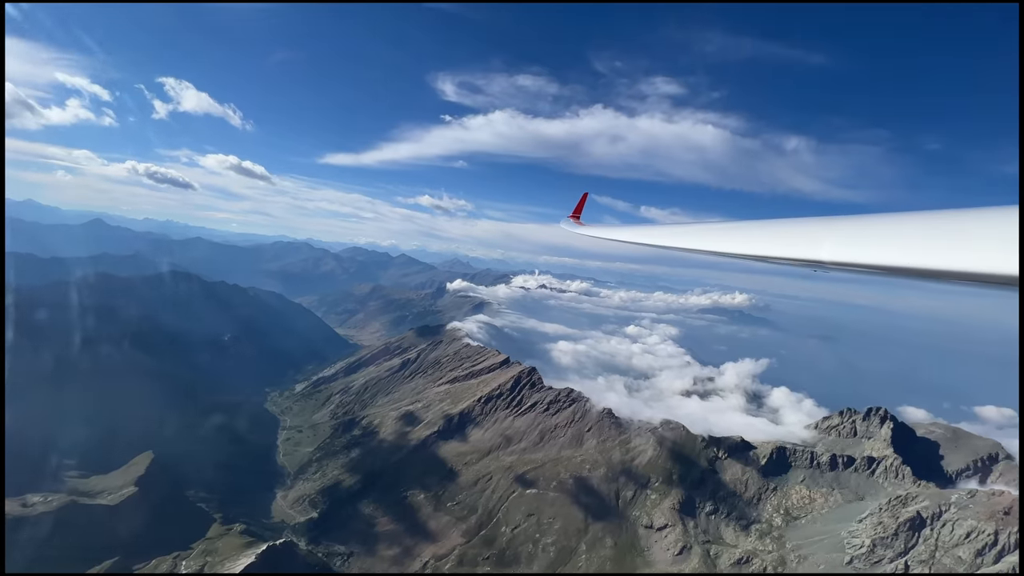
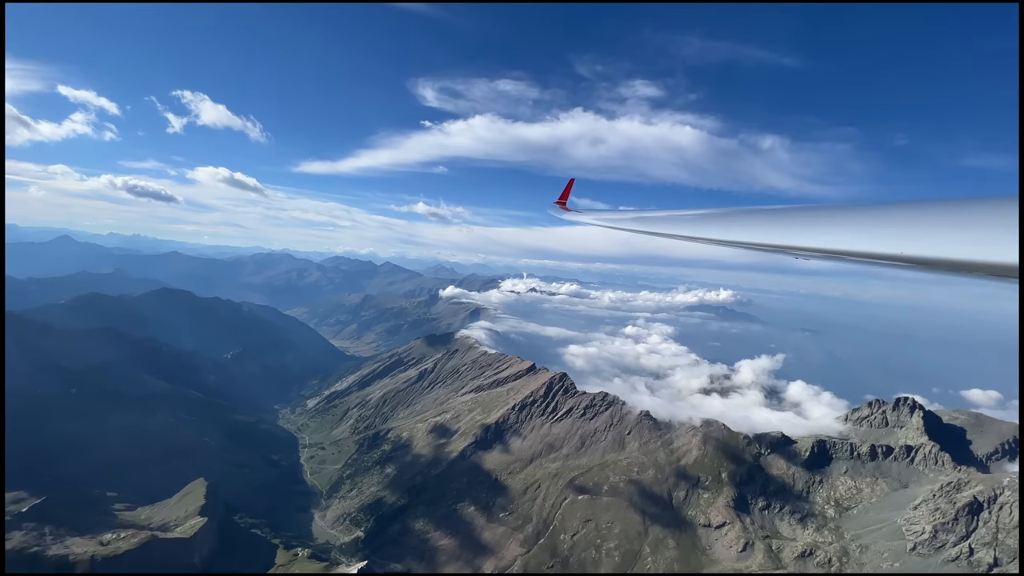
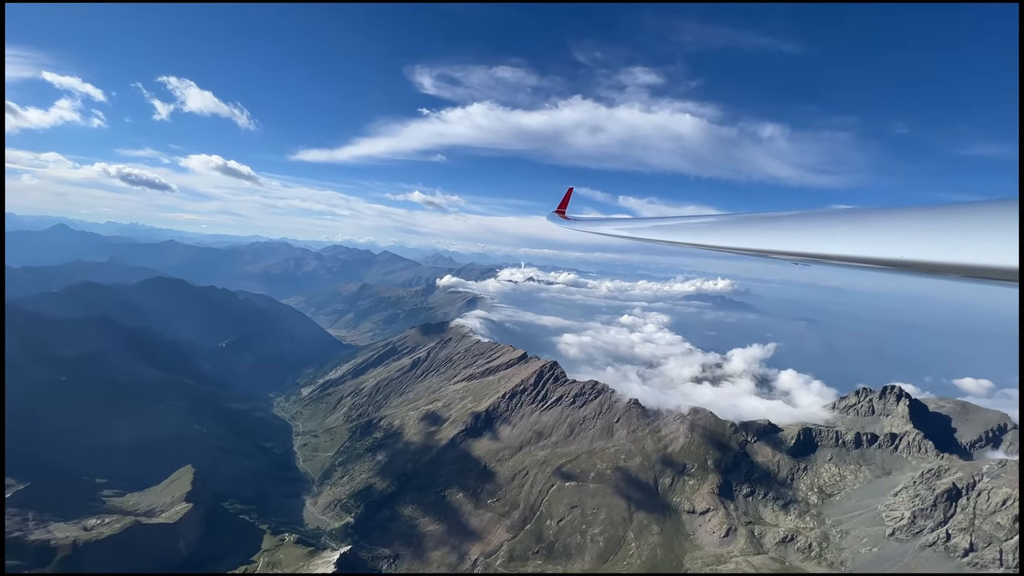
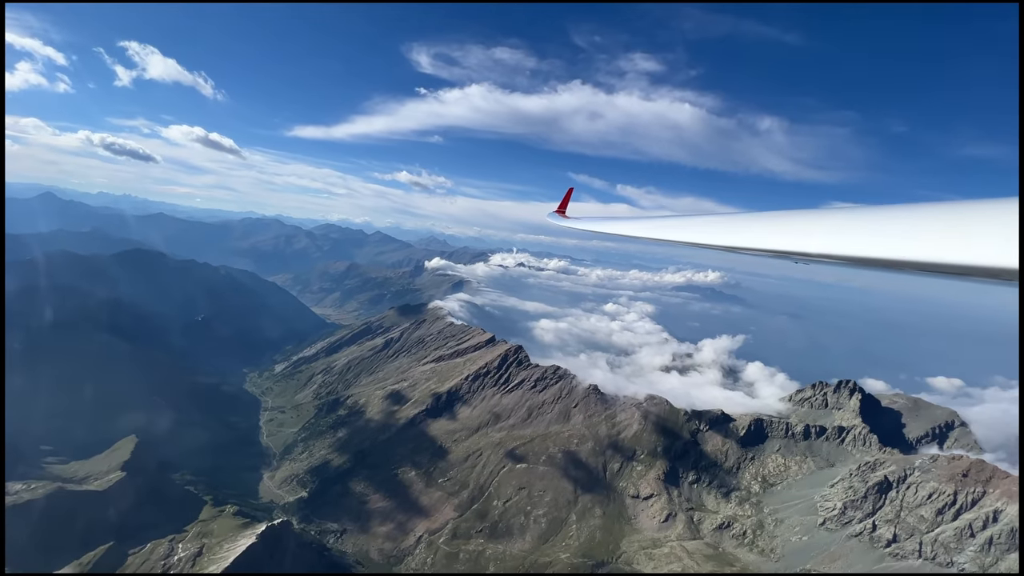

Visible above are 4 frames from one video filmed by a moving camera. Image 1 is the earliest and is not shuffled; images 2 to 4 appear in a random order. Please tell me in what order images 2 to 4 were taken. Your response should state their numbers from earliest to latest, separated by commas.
4, 3, 2
